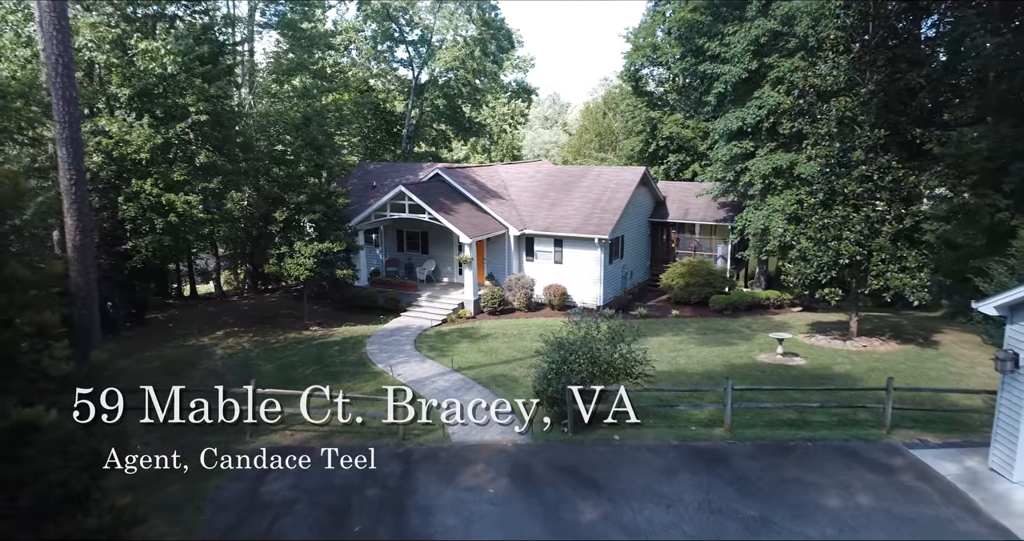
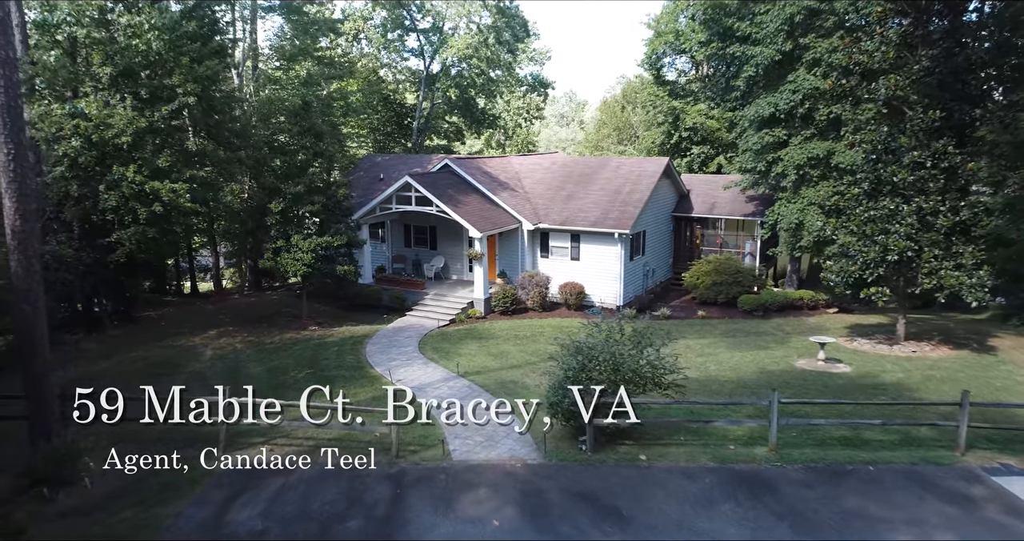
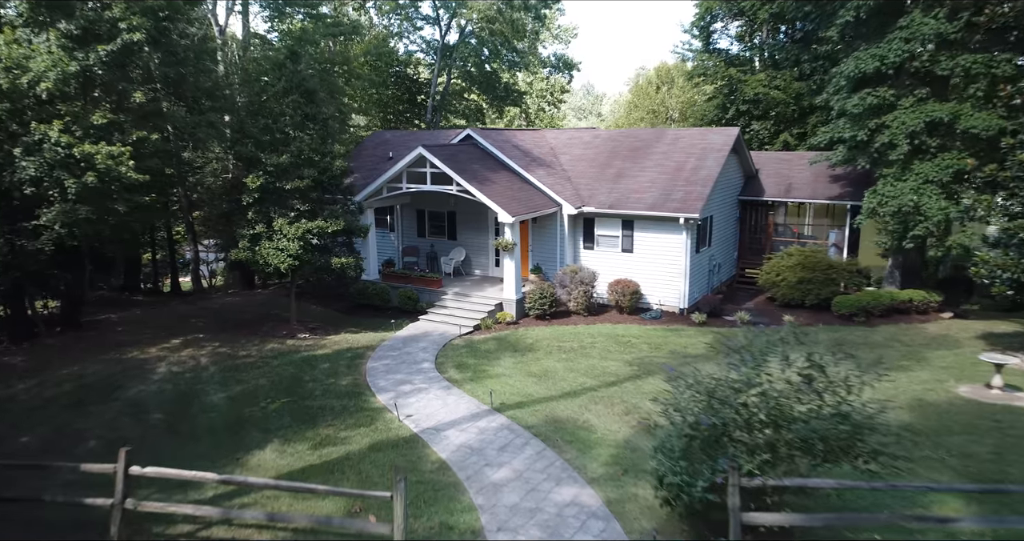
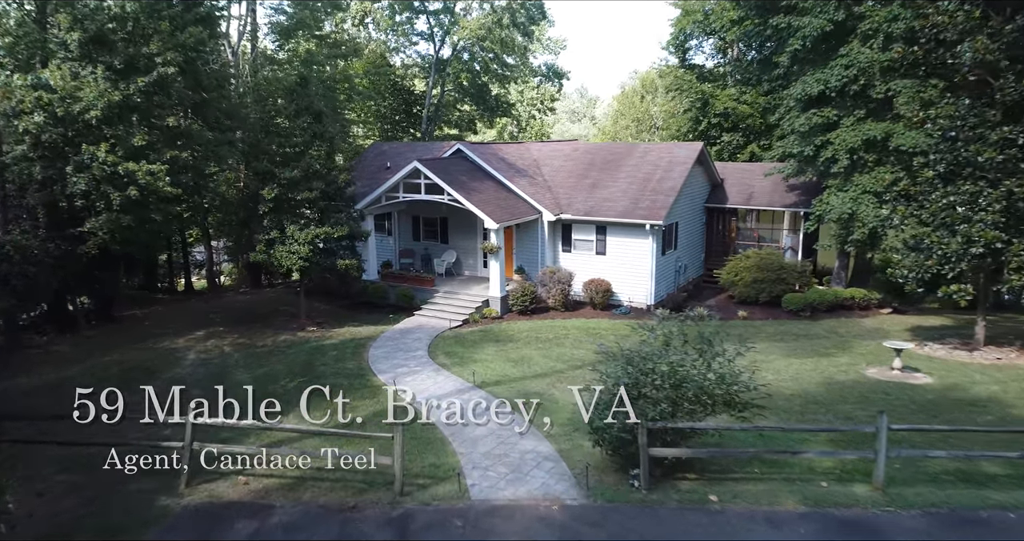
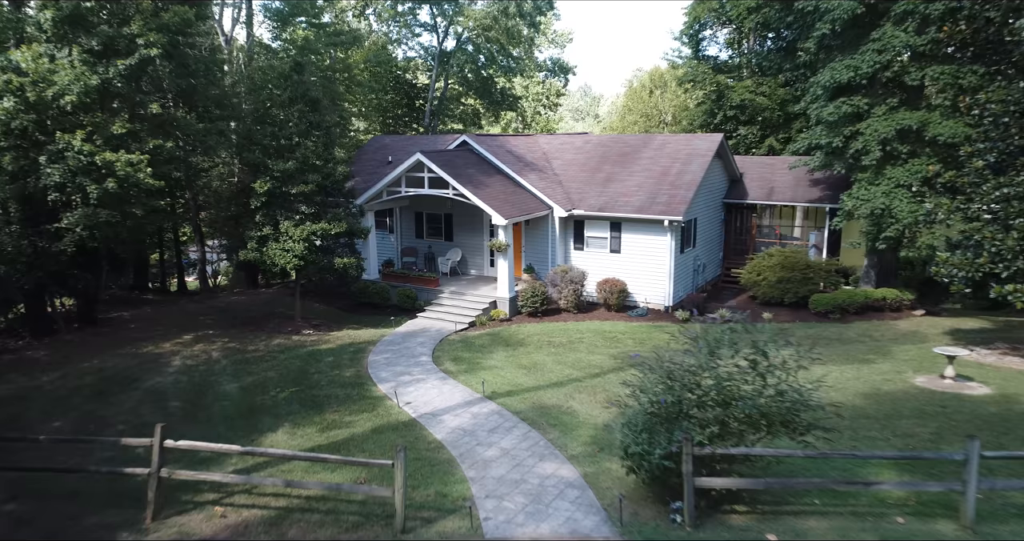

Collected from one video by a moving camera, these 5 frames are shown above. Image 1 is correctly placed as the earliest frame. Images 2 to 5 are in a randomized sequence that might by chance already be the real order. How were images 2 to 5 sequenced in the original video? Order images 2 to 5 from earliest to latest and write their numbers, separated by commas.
2, 4, 5, 3
